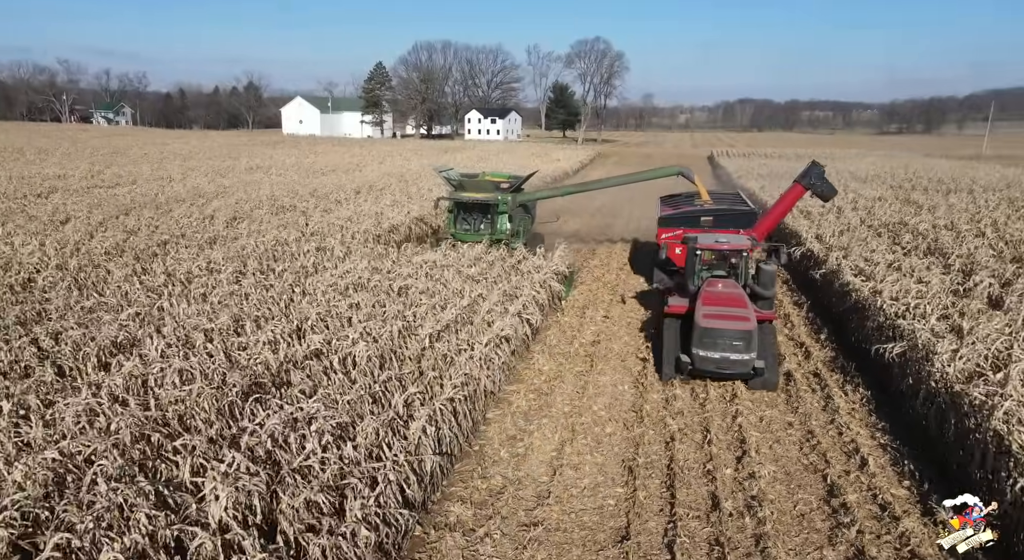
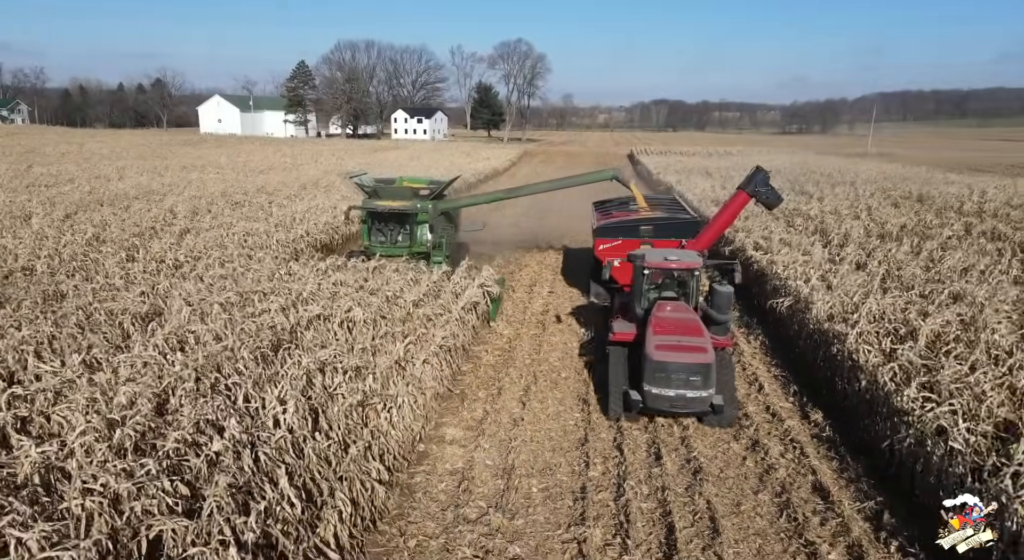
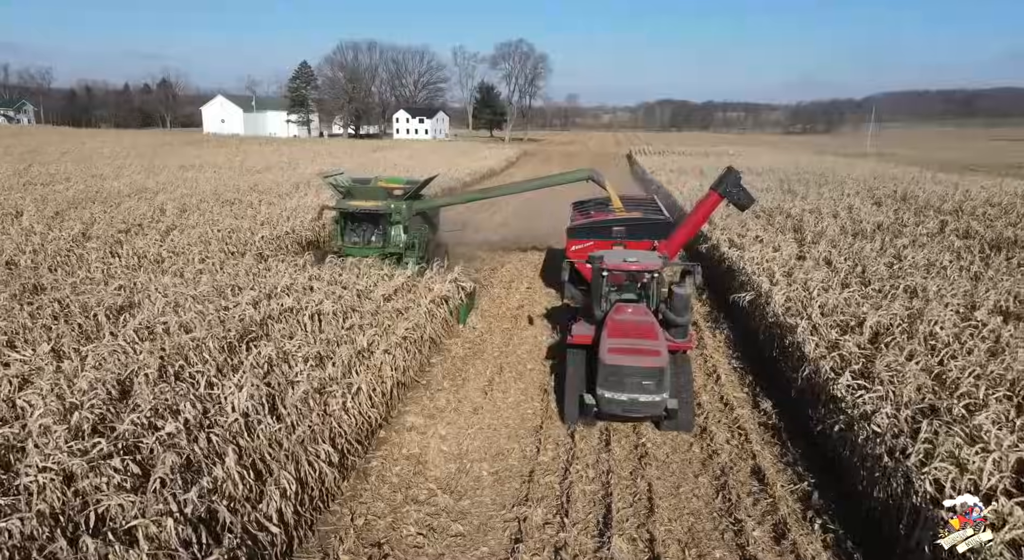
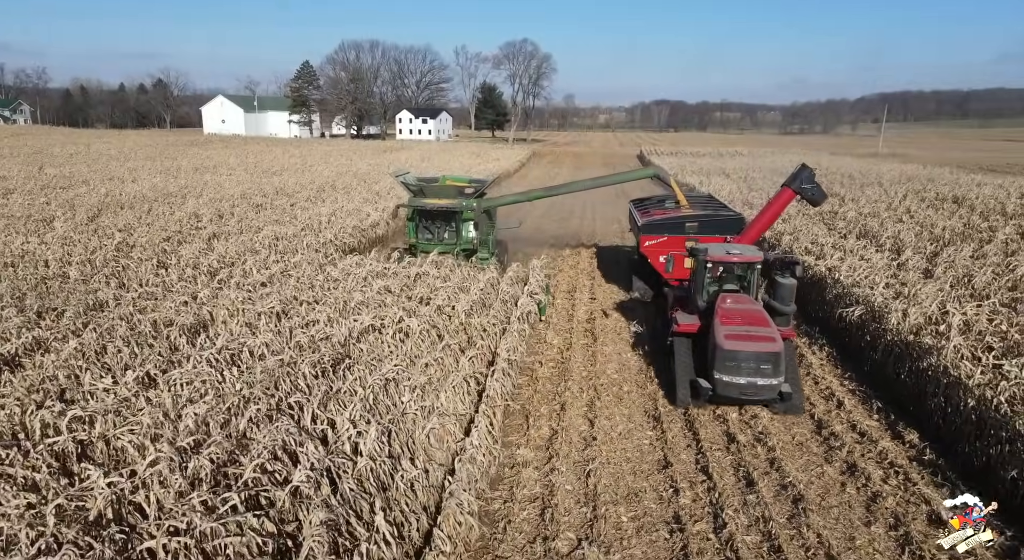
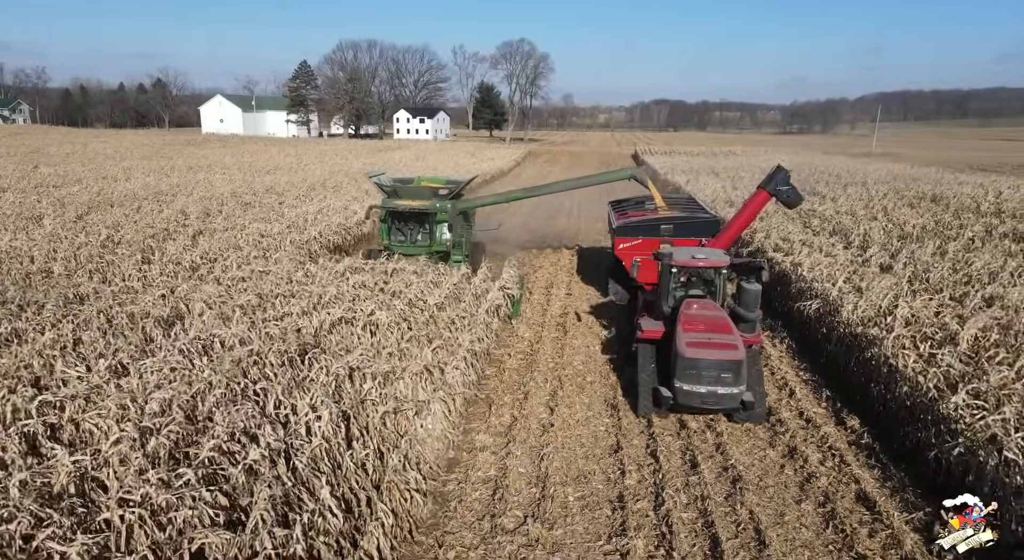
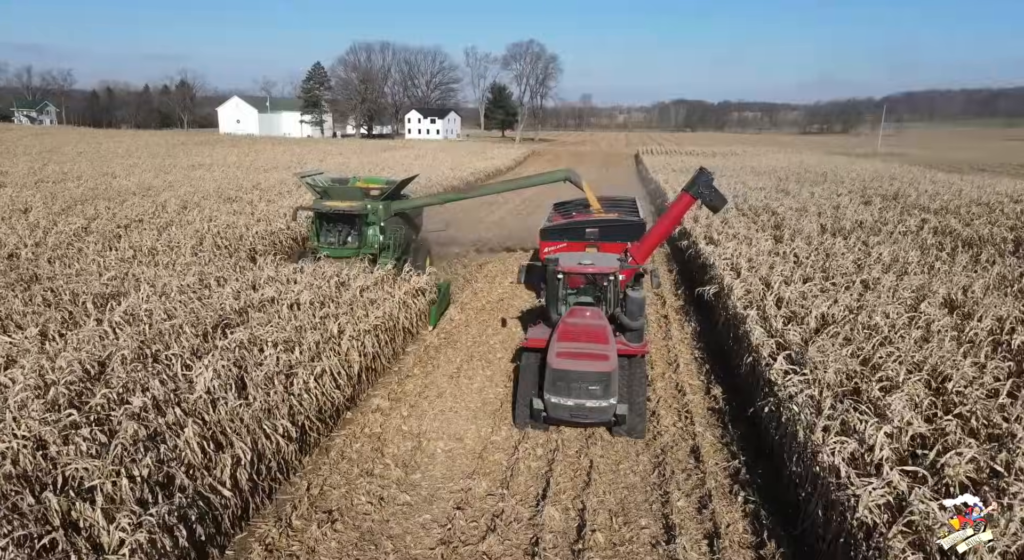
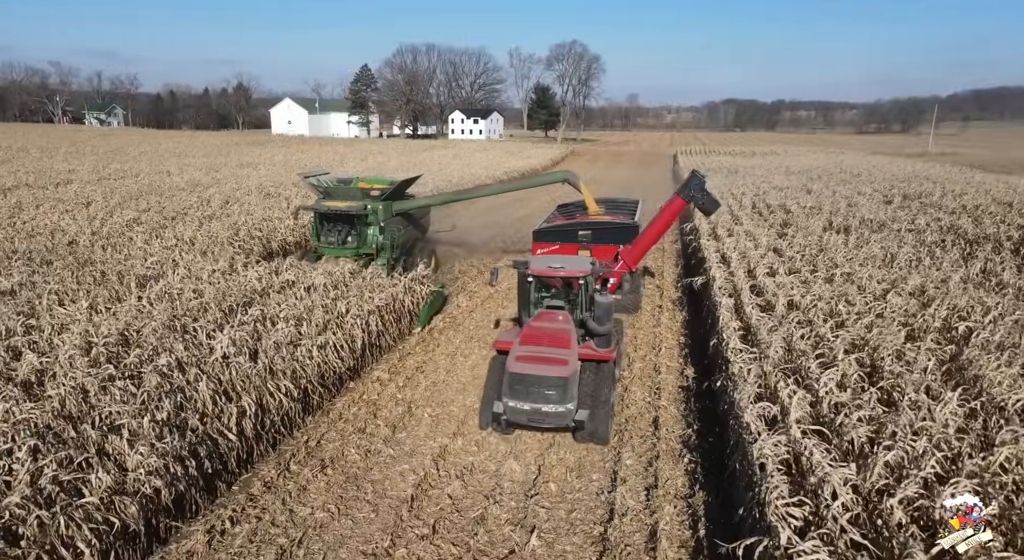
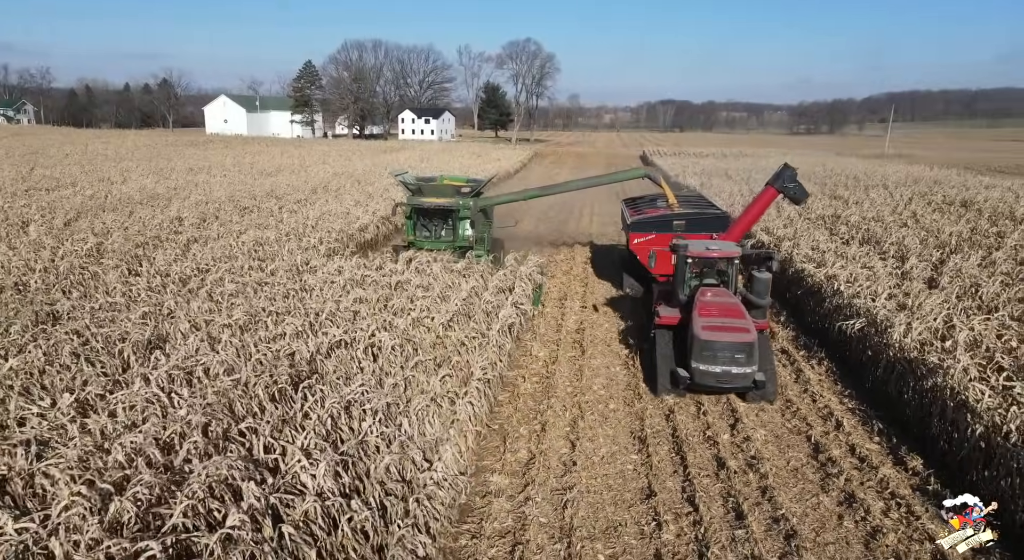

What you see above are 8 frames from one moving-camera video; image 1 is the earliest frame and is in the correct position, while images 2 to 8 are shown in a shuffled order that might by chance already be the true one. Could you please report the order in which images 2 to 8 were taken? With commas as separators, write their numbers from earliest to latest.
8, 4, 5, 2, 3, 6, 7
